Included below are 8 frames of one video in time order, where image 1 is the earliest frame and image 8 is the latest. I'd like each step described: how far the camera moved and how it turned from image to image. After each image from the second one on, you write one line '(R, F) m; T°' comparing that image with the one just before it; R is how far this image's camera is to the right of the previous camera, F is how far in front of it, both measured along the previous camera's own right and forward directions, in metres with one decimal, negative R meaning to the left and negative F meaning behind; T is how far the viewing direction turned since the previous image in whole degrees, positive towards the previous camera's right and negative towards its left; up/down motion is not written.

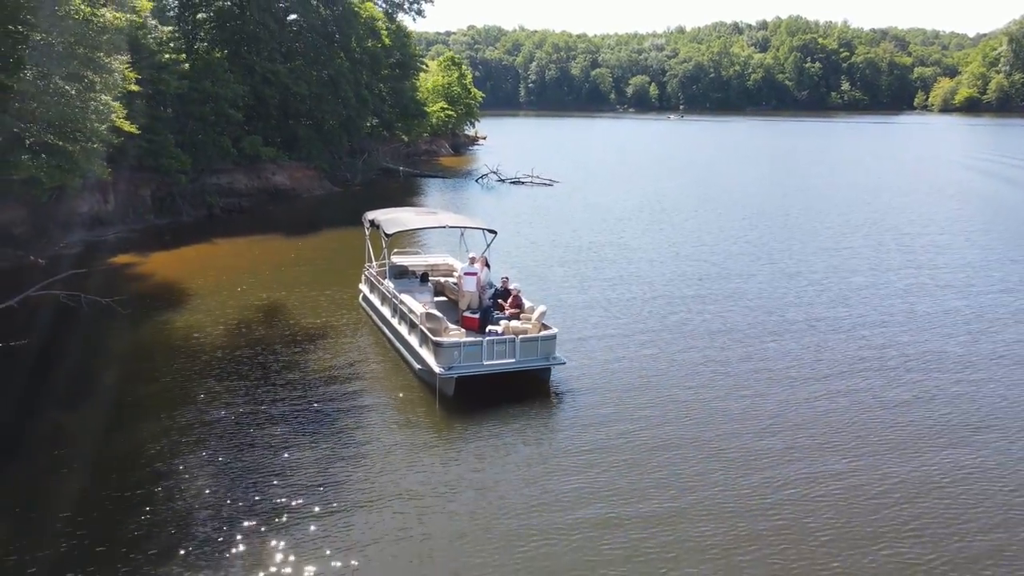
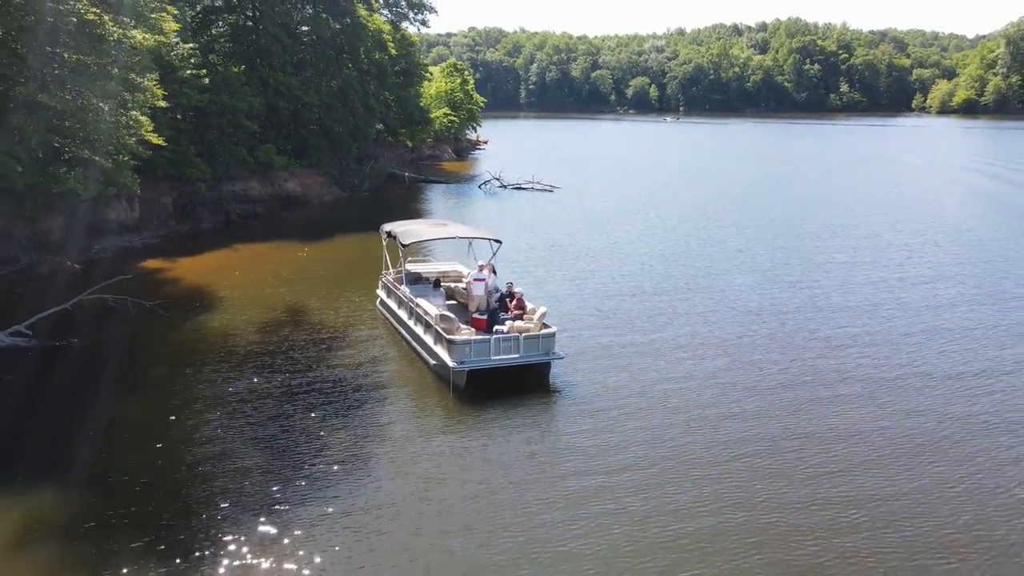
(-0.1, -1.8) m; 0°
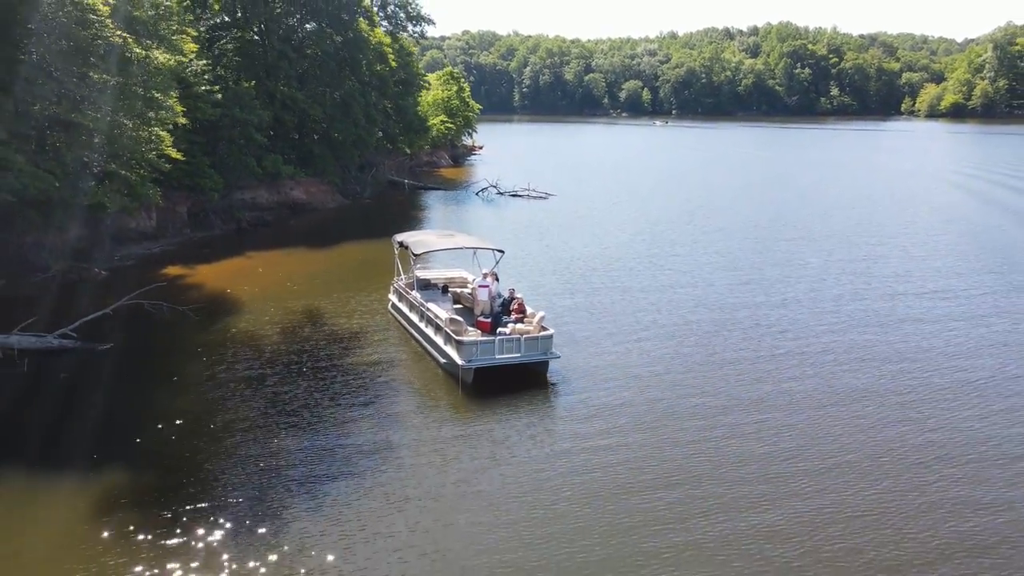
(-0.2, -1.9) m; +1°
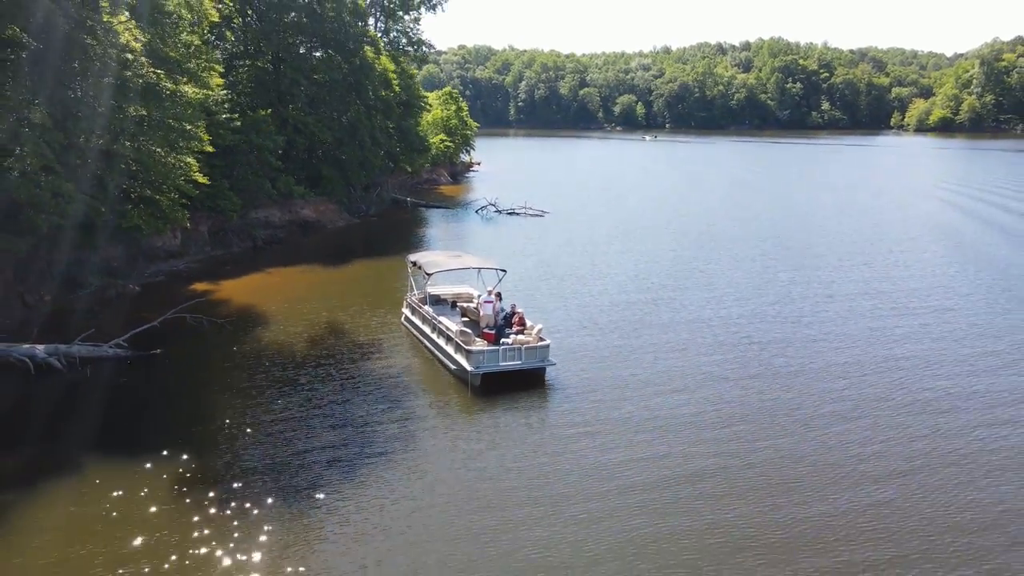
(-0.2, -2.6) m; 0°
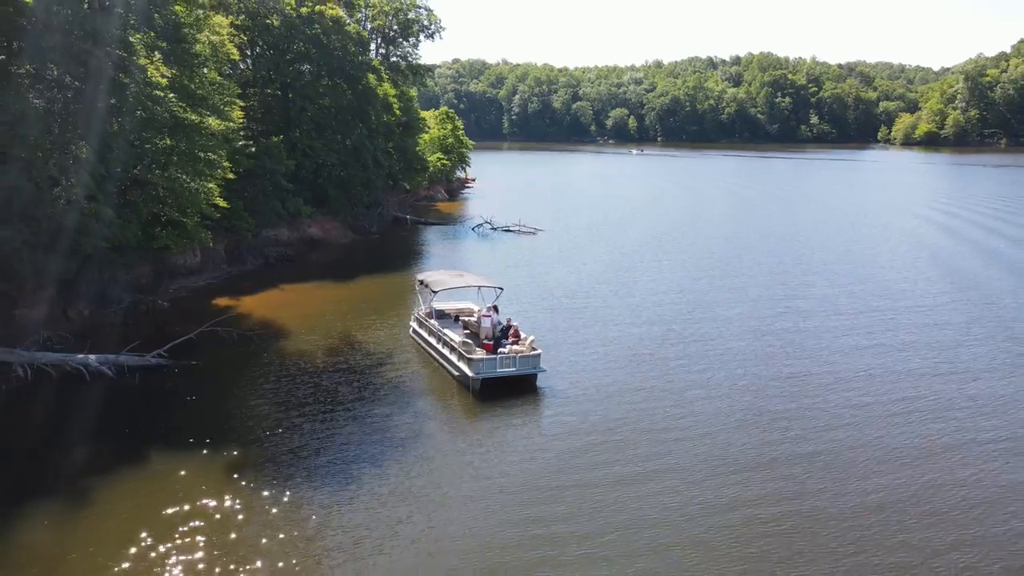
(-0.1, -3.0) m; +1°
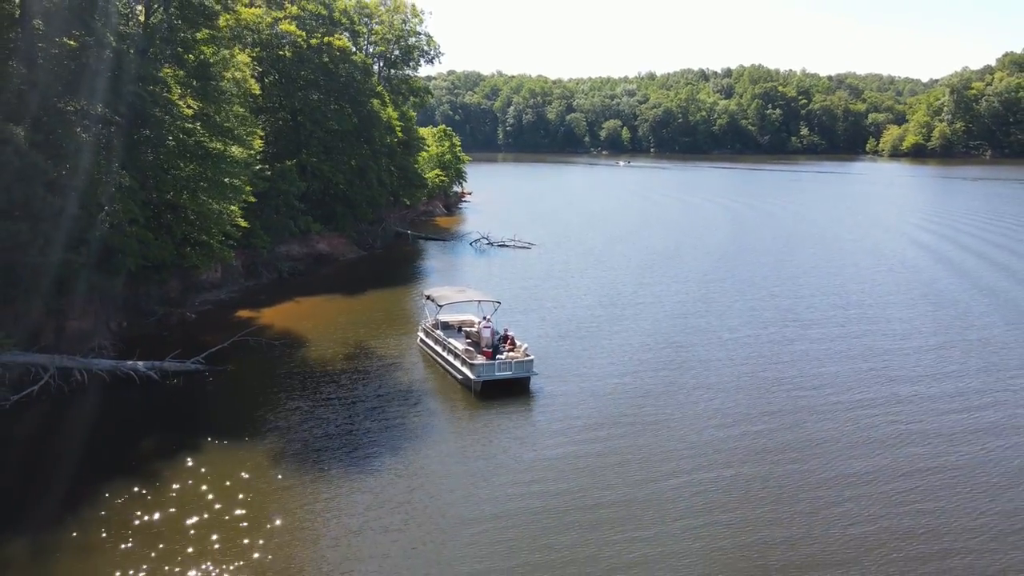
(0.0, -3.5) m; 0°
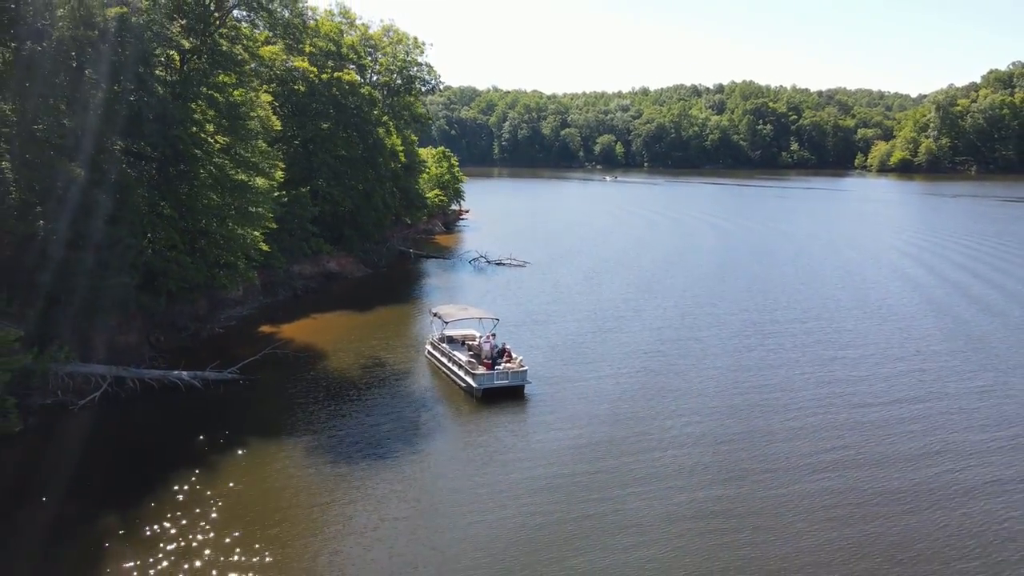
(-0.1, -4.1) m; 0°
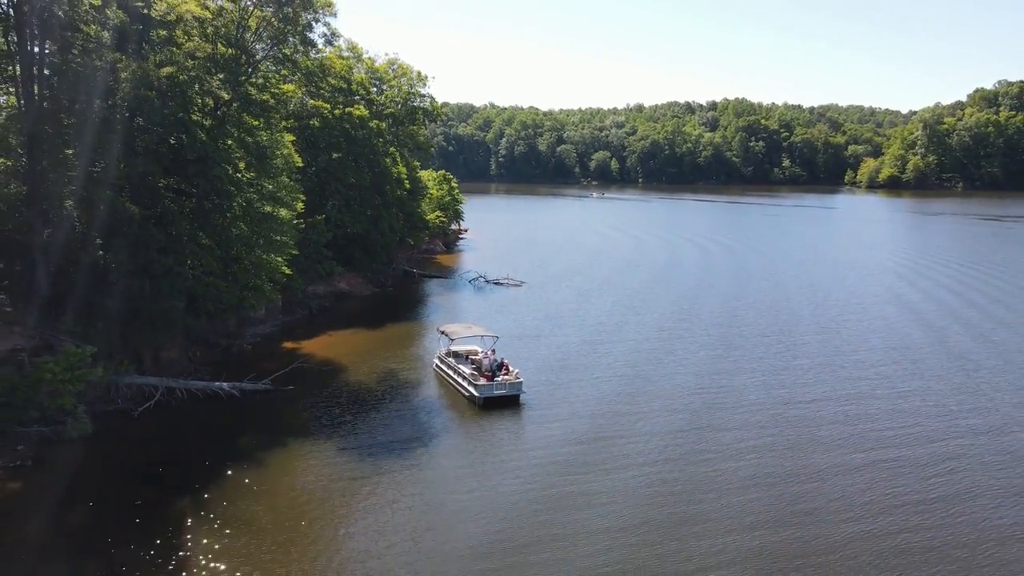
(0.0, -4.9) m; 0°
